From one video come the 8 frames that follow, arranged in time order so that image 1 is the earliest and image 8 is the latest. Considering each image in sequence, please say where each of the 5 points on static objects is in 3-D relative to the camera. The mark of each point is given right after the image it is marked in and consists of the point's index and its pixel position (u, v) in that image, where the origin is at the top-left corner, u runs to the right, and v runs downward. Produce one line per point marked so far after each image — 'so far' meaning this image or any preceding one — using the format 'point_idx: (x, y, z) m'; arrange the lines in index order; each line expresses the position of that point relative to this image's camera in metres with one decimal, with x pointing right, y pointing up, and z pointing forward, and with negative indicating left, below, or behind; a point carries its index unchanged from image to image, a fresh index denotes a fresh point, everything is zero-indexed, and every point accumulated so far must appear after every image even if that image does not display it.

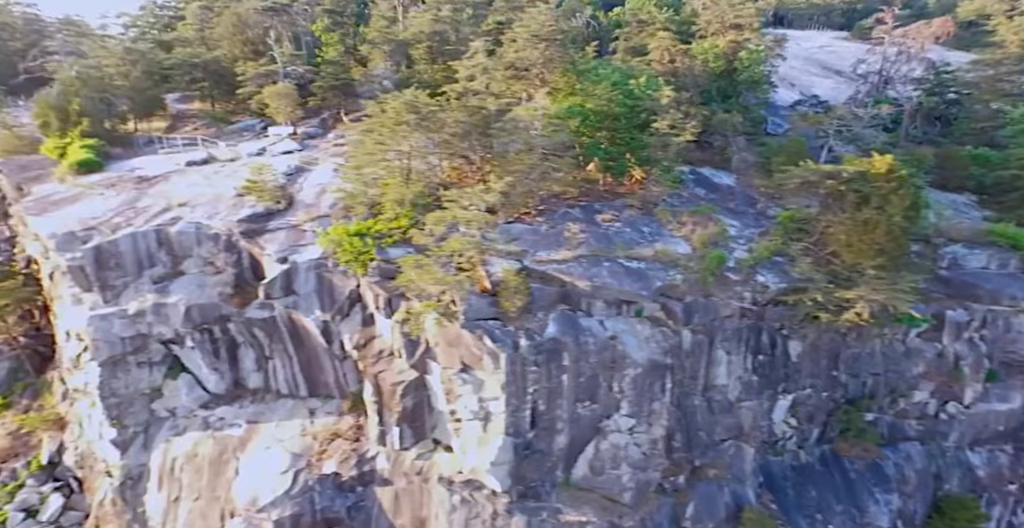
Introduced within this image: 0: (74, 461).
0: (-11.4, -5.1, +17.7) m
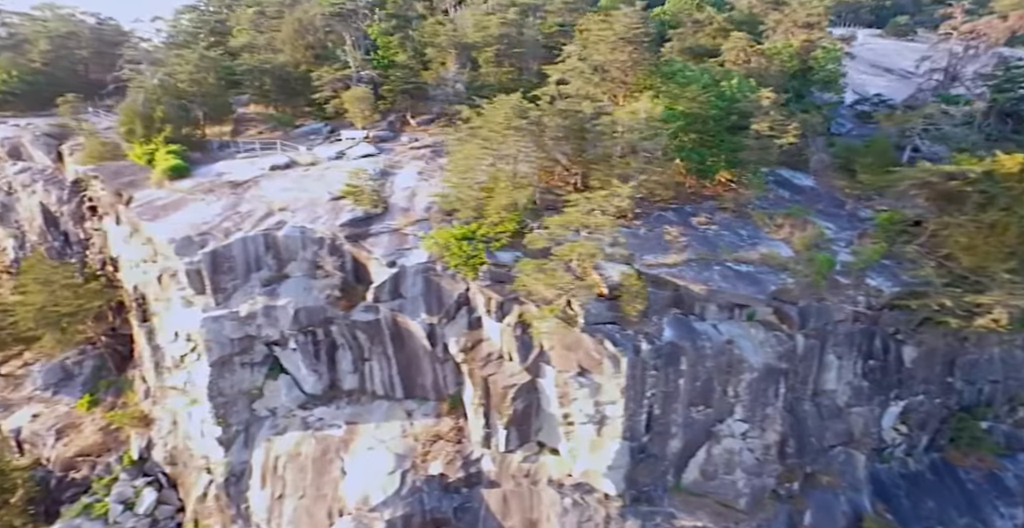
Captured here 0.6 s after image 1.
0: (-9.3, -5.2, +18.1) m
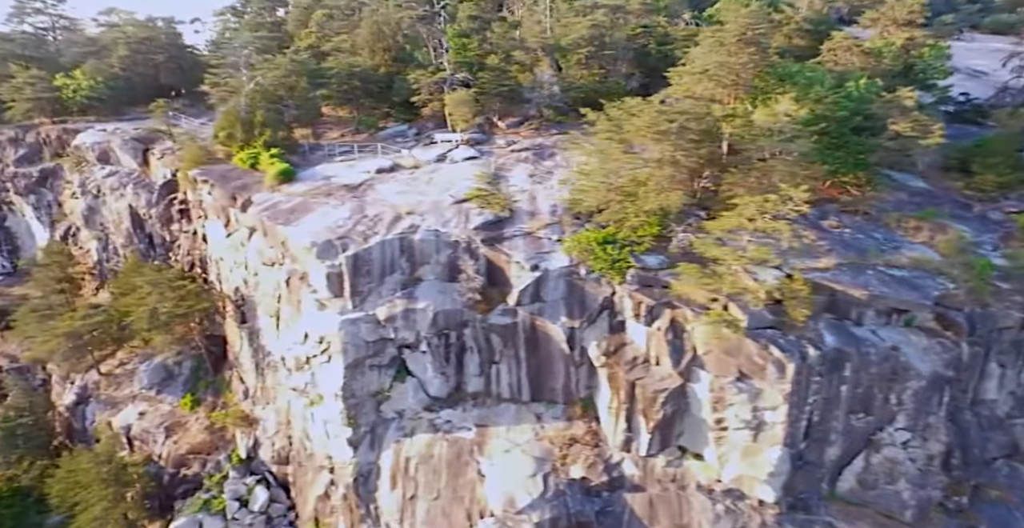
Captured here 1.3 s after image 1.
0: (-6.6, -5.3, +18.5) m
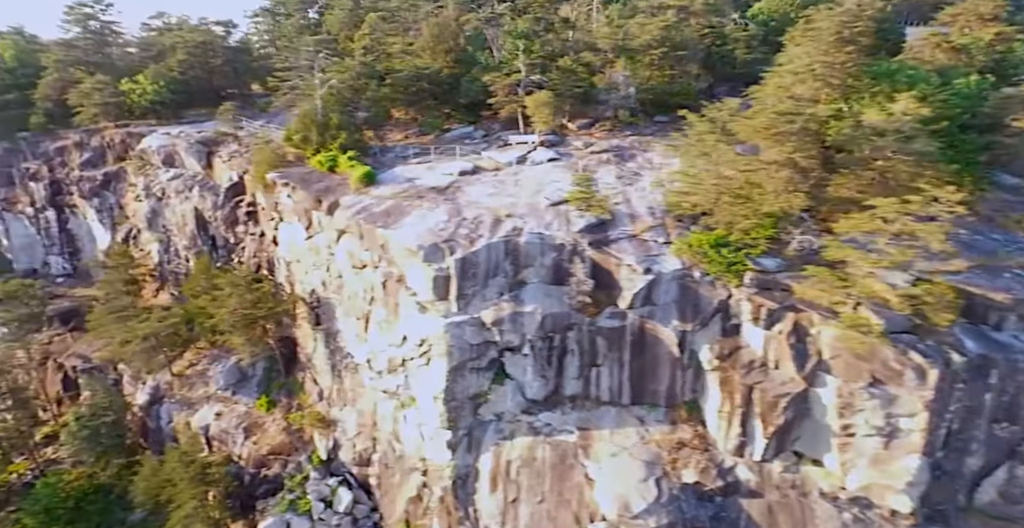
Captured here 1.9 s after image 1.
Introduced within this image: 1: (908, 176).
0: (-4.4, -5.3, +18.6) m
1: (+6.8, +1.5, +11.7) m
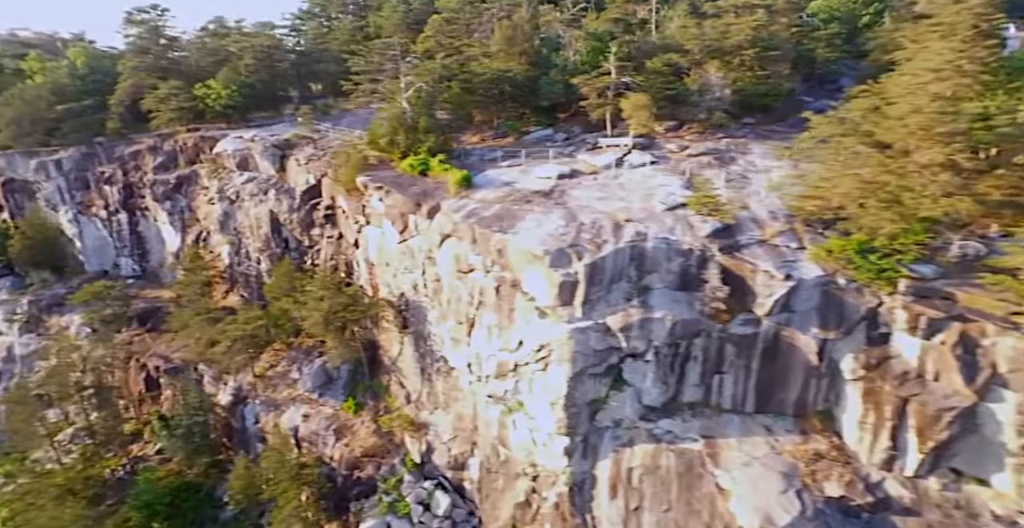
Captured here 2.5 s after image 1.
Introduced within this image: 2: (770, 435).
0: (-1.8, -5.4, +18.6) m
1: (+9.1, +1.4, +11.3) m
2: (+4.9, -3.2, +12.6) m
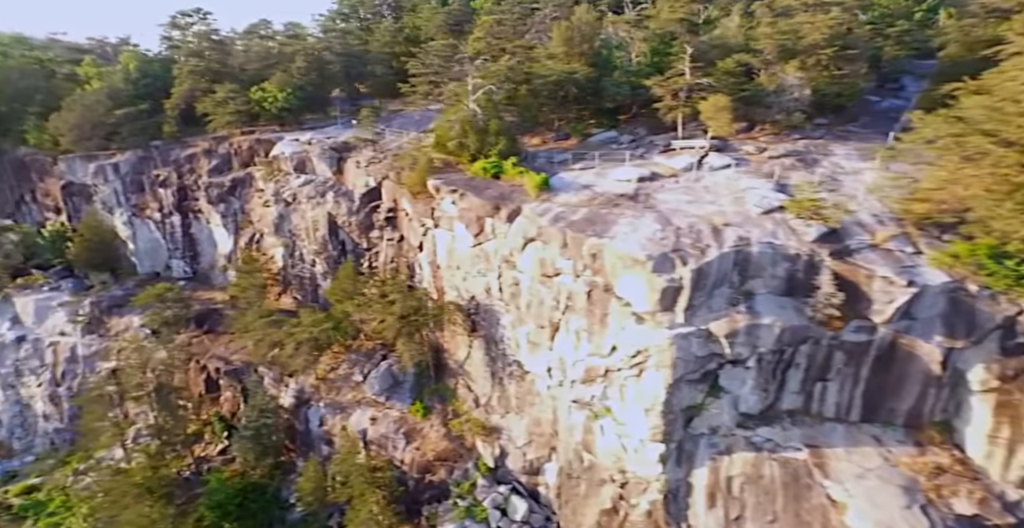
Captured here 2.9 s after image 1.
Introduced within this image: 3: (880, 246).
0: (+0.2, -5.5, +18.4) m
1: (+11.0, +1.3, +10.9) m
2: (+6.7, -3.3, +12.3) m
3: (+6.7, +0.3, +12.3) m
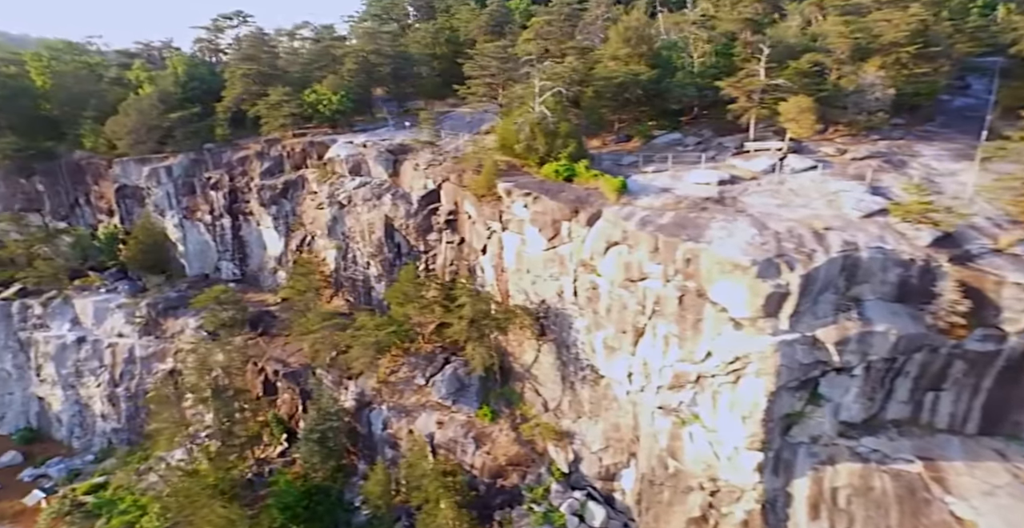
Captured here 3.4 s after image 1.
0: (+2.3, -5.6, +18.3) m
1: (+12.8, +1.2, +10.4) m
2: (+8.6, -3.4, +12.0) m
3: (+8.5, +0.2, +11.9) m
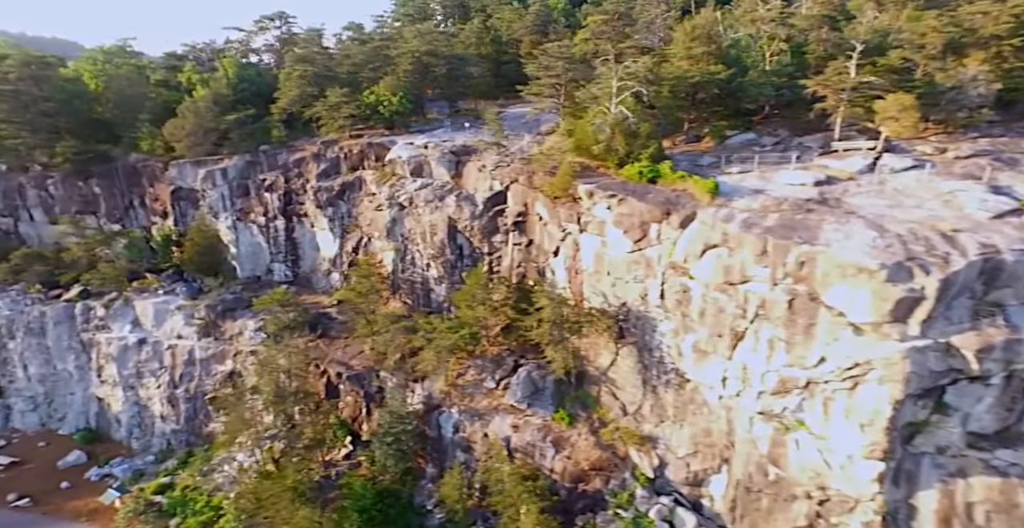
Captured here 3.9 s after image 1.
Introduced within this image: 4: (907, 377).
0: (+4.6, -5.7, +18.0) m
1: (+14.9, +1.2, +9.8) m
2: (+10.7, -3.4, +11.5) m
3: (+10.7, +0.2, +11.5) m
4: (+7.1, -2.0, +12.2) m
